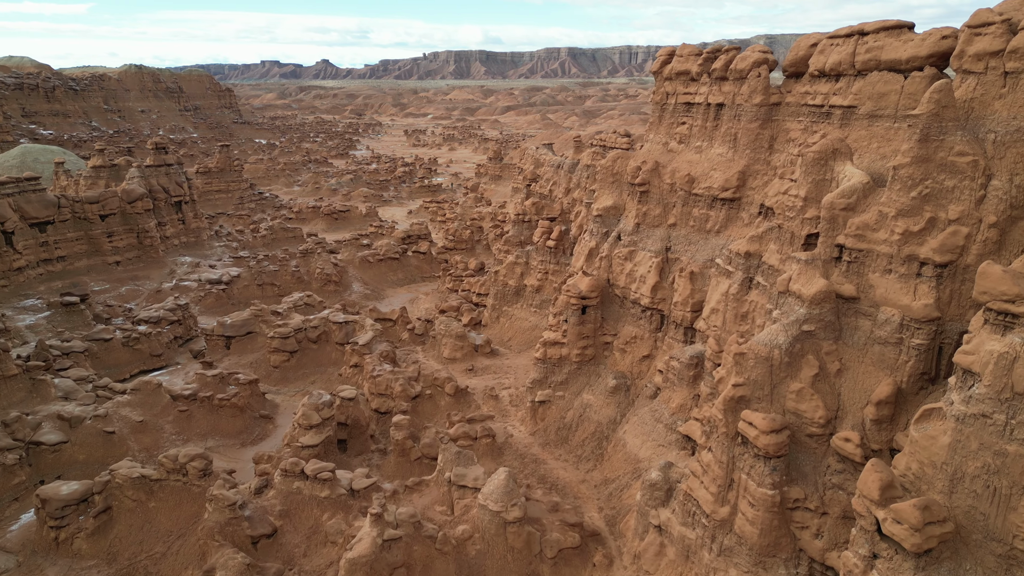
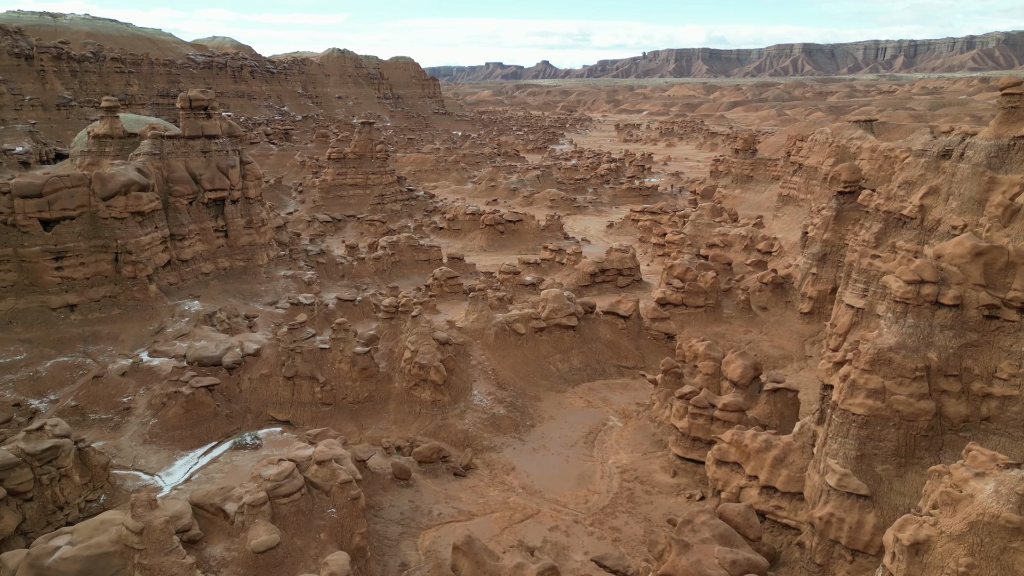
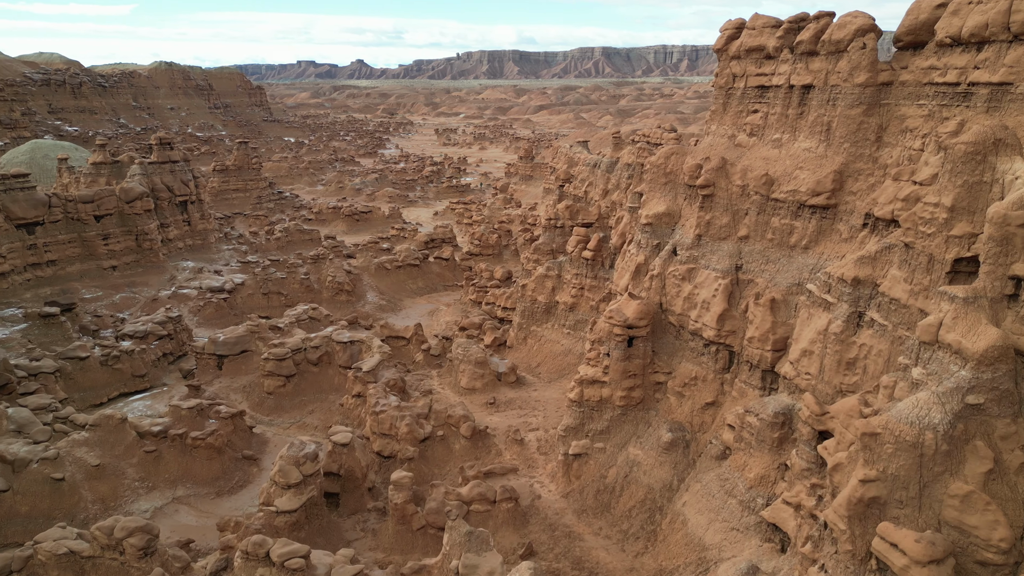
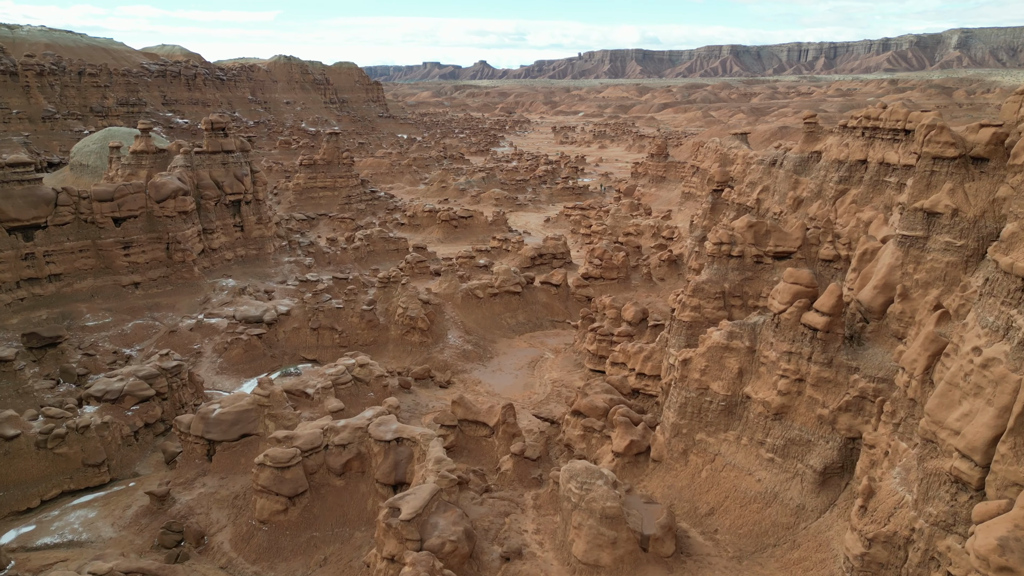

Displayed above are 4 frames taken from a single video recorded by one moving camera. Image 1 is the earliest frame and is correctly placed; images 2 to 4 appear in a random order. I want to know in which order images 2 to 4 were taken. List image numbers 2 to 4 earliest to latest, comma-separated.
3, 4, 2
